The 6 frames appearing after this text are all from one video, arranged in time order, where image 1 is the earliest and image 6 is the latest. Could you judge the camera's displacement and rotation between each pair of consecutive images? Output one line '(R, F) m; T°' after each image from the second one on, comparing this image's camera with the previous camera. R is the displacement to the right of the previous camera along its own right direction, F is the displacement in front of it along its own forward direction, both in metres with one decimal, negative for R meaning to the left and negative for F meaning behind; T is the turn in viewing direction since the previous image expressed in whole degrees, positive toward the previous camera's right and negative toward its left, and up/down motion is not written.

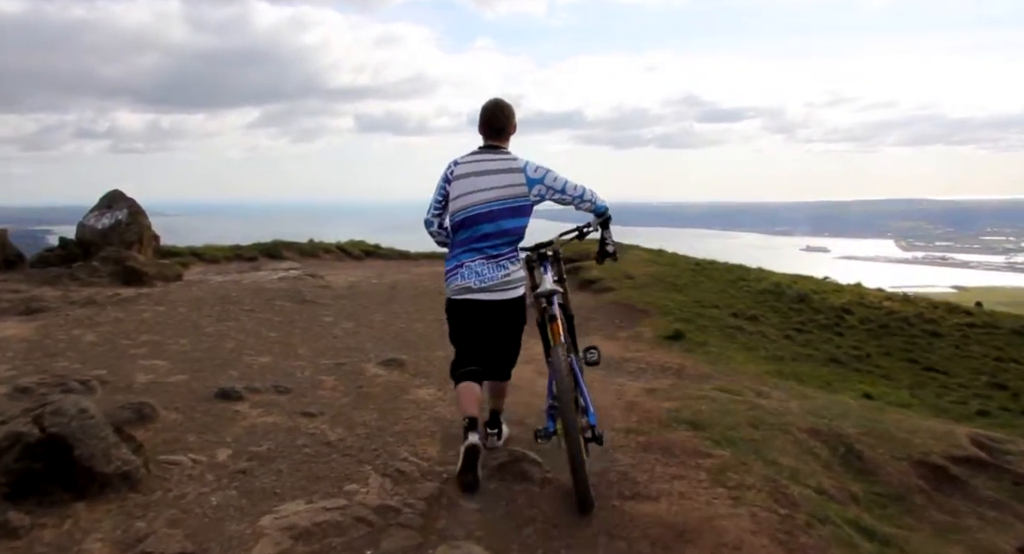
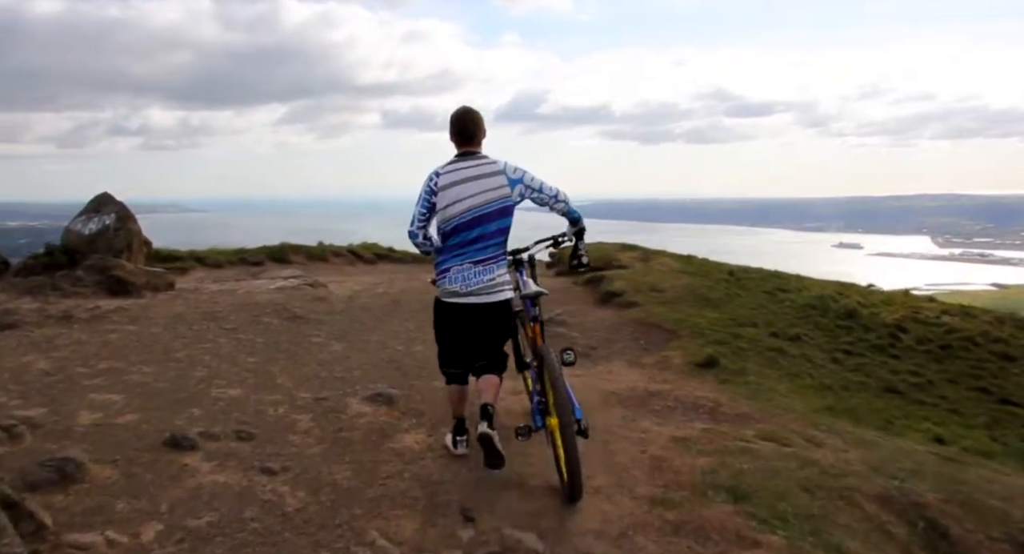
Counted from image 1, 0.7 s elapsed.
(+0.1, +0.8) m; -2°
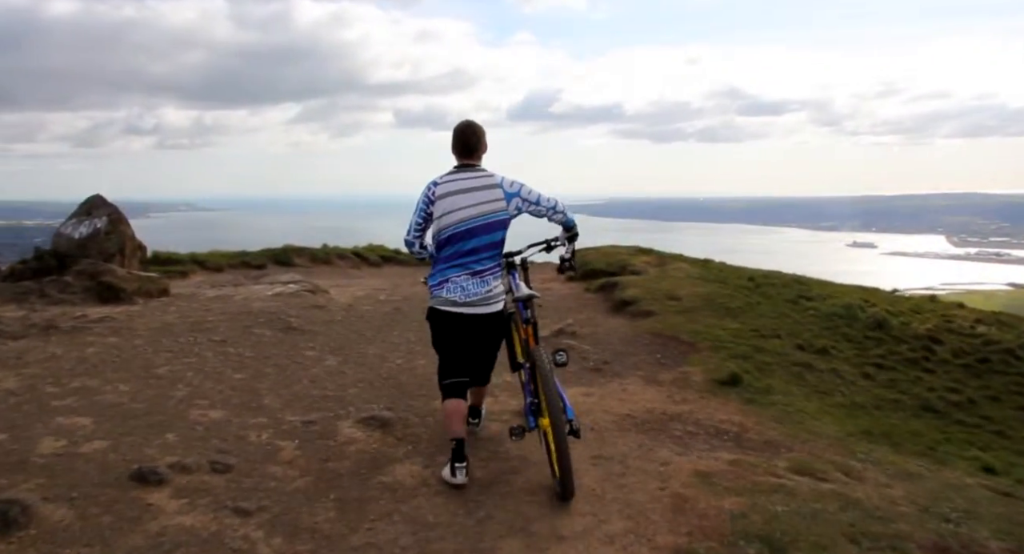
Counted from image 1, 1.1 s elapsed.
(0.0, +0.4) m; -1°
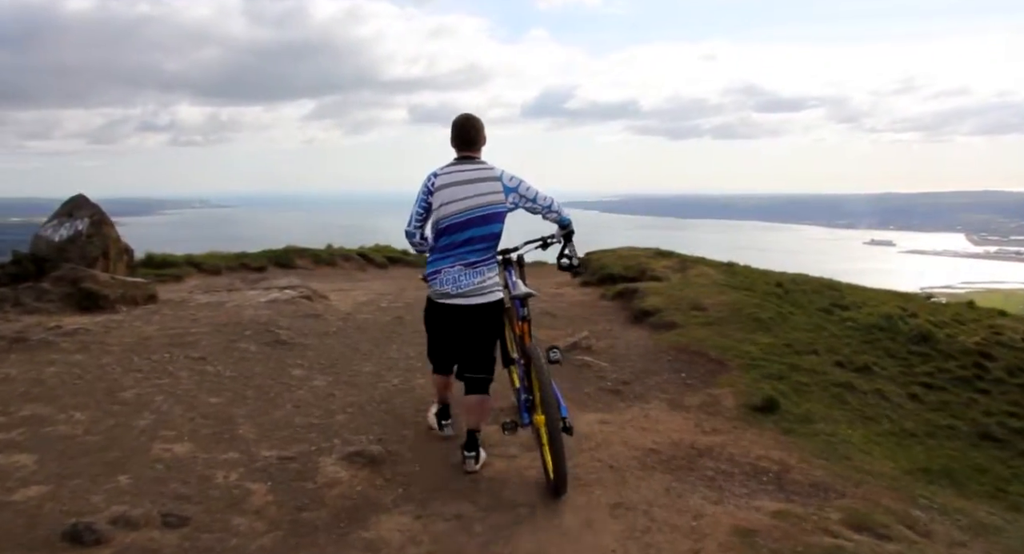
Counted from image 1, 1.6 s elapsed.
(0.0, +0.6) m; -1°
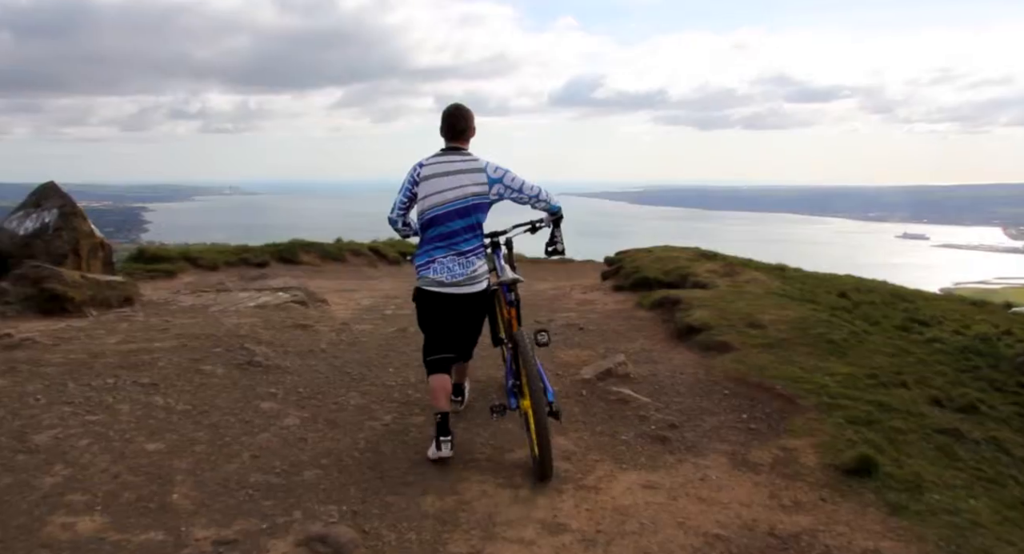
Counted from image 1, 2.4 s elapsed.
(0.0, +1.1) m; -2°
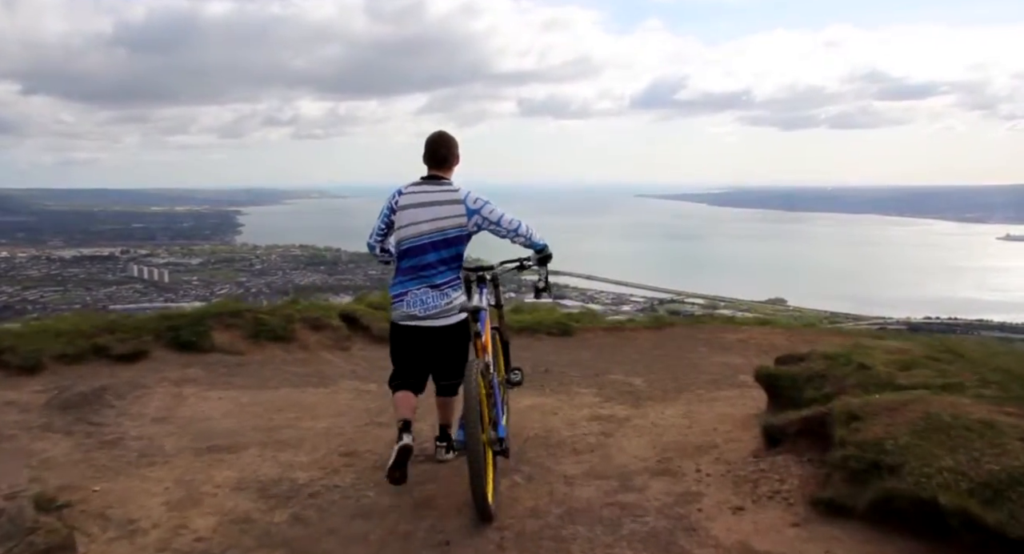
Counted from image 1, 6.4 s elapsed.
(+0.2, +5.0) m; -7°
